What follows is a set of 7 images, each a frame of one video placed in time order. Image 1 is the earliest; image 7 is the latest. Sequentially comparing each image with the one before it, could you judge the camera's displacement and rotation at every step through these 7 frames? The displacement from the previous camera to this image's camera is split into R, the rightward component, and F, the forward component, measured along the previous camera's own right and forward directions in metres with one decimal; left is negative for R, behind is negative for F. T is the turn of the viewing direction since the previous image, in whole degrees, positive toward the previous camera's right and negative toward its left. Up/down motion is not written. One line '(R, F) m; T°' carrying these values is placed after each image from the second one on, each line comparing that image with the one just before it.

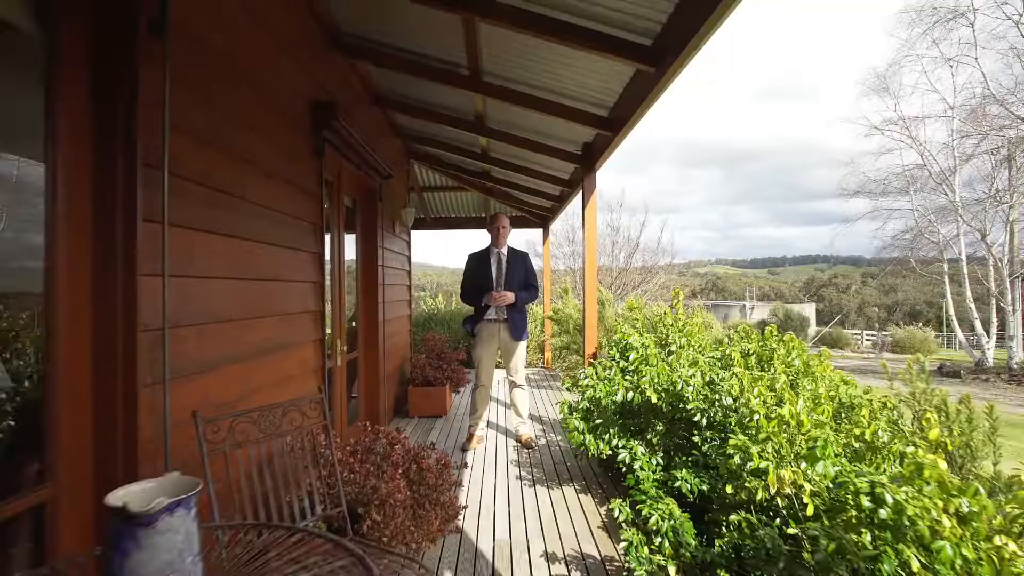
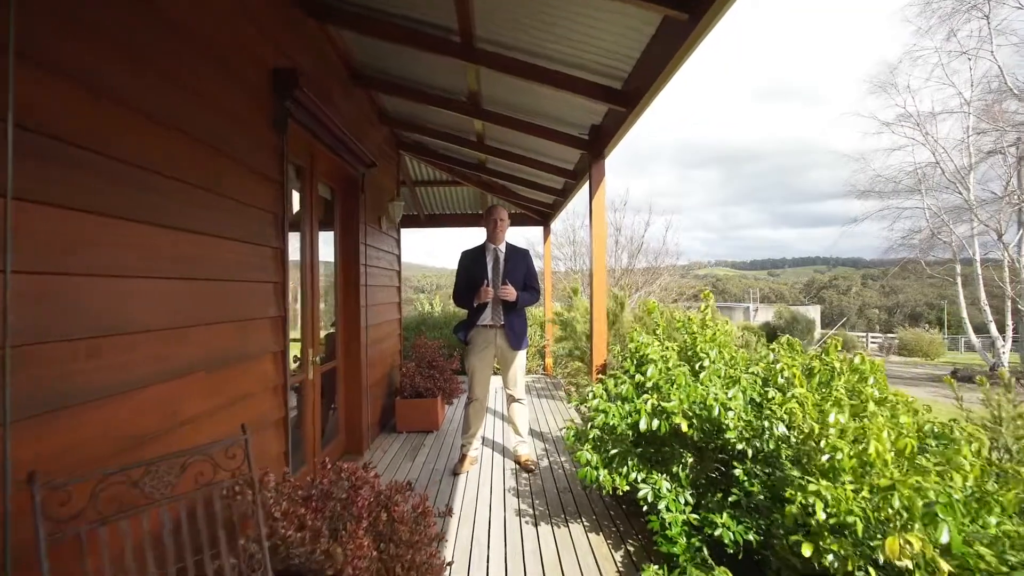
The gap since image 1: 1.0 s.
(0.0, +0.4) m; 0°
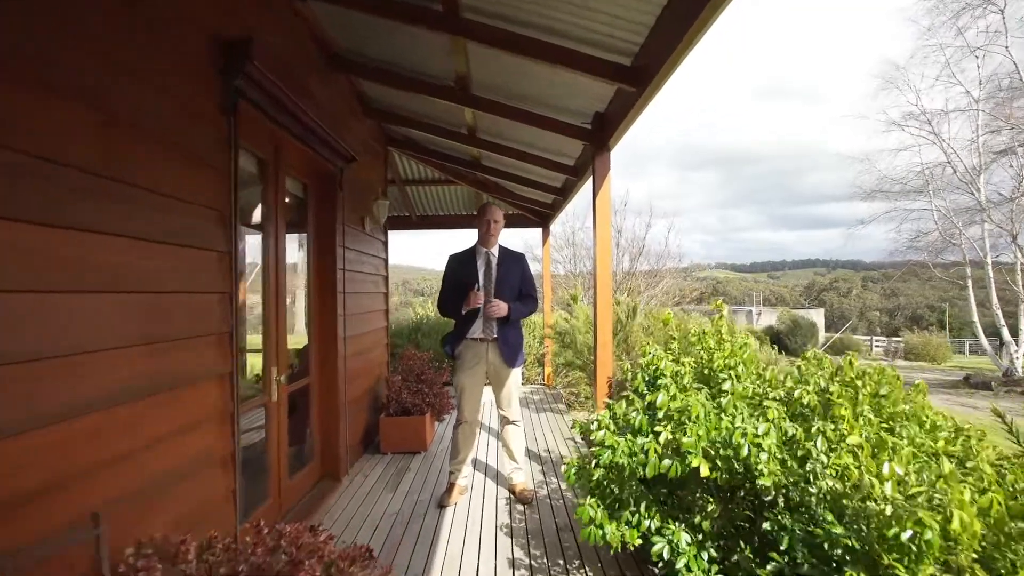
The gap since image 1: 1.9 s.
(0.0, +0.4) m; 0°
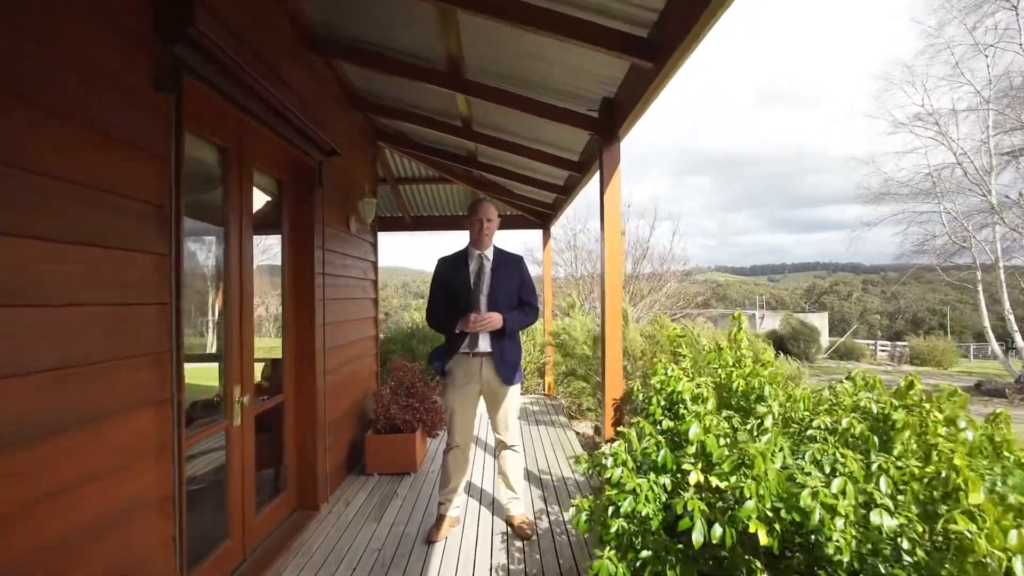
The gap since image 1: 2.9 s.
(0.0, +0.3) m; 0°
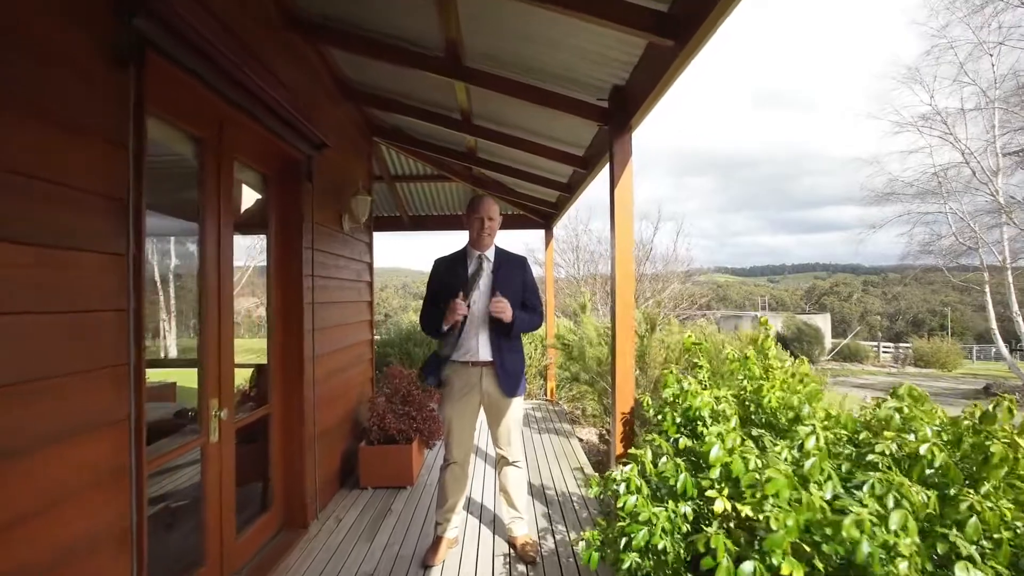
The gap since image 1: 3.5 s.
(0.0, +0.2) m; 0°
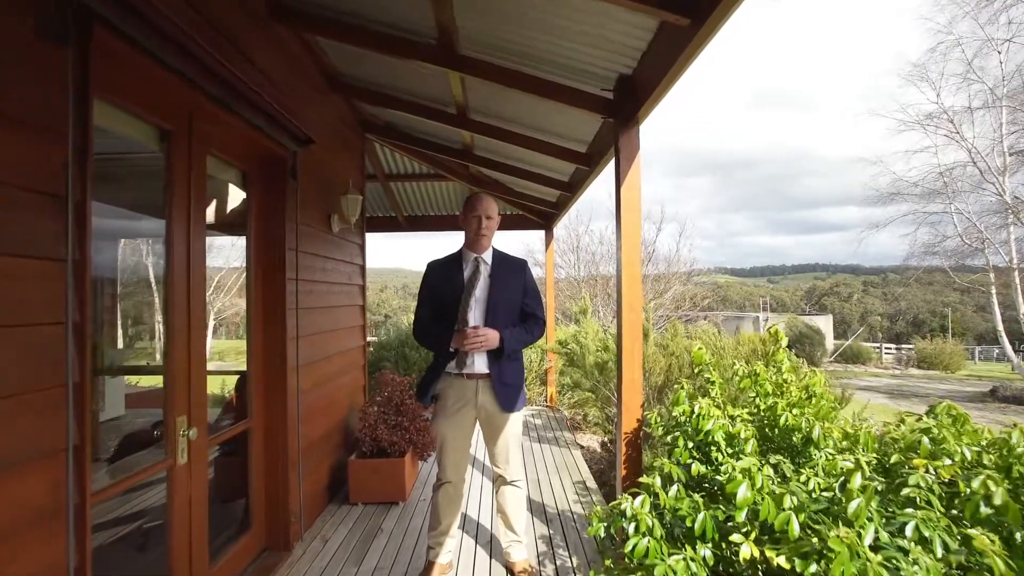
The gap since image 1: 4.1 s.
(0.0, +0.2) m; 0°
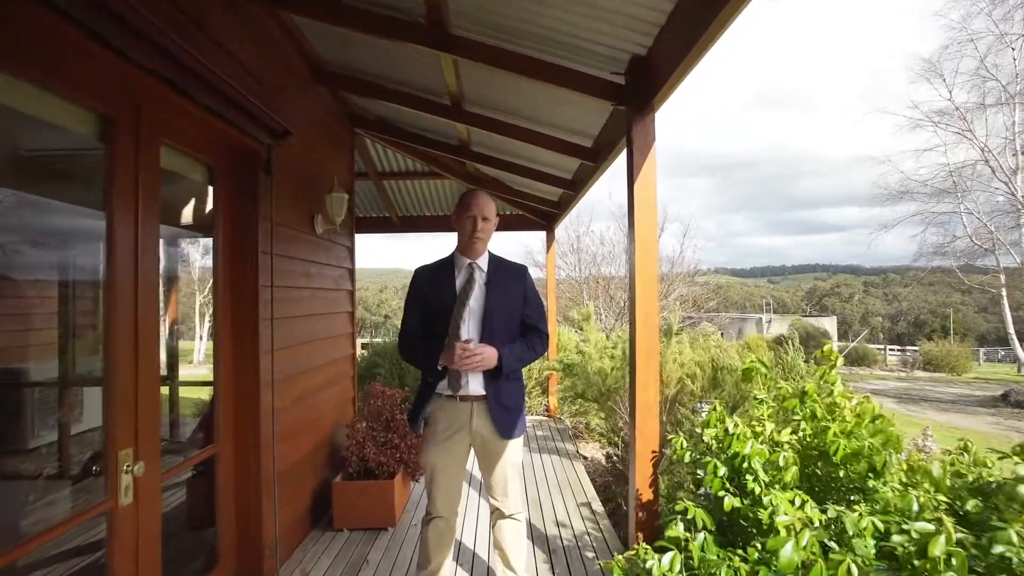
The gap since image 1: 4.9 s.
(0.0, +0.3) m; 0°
